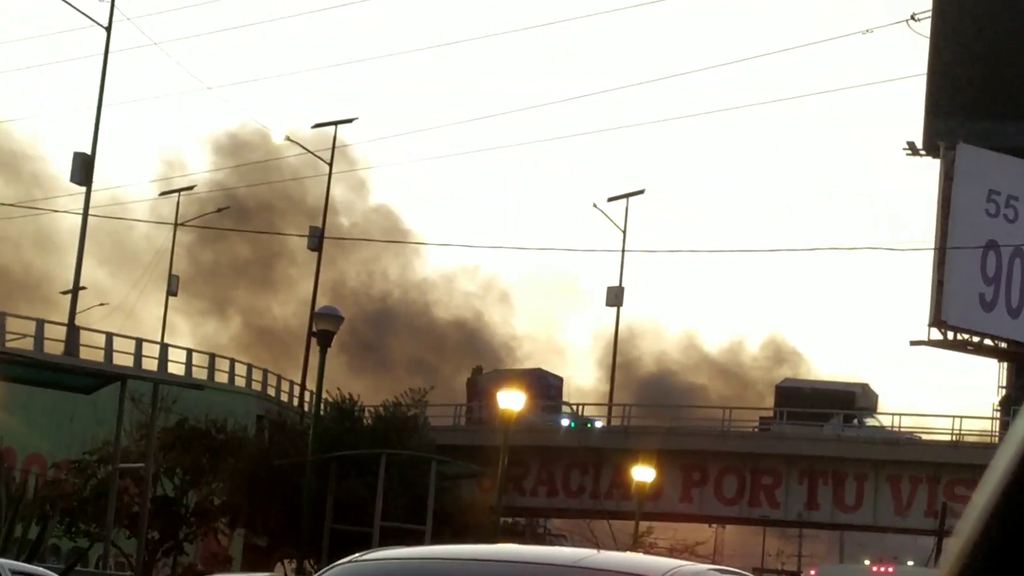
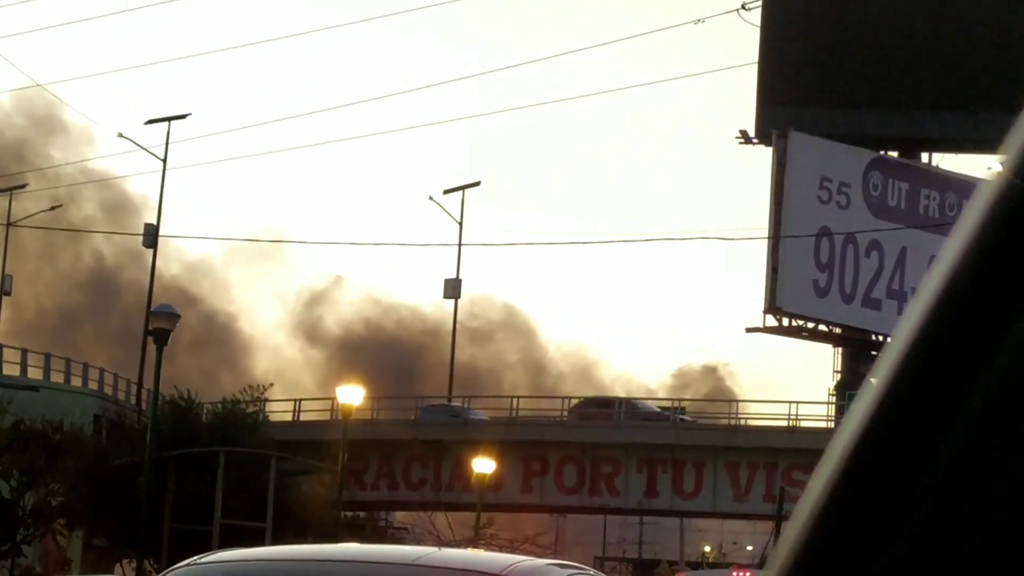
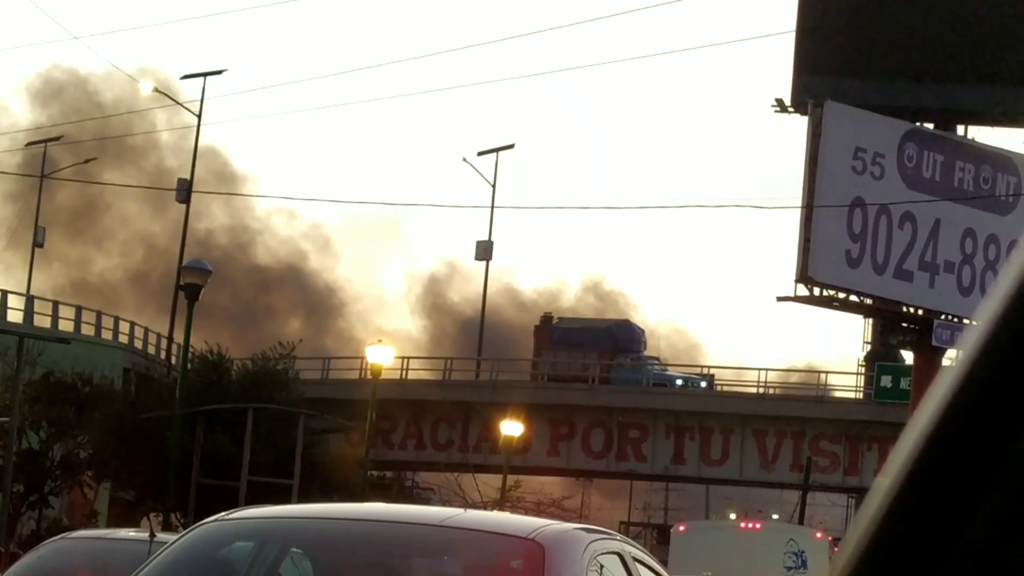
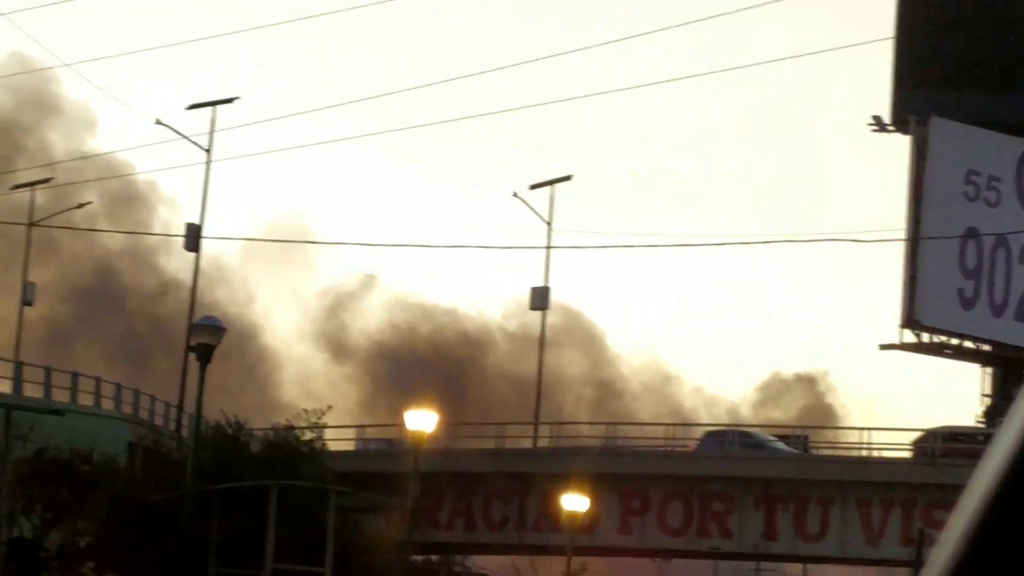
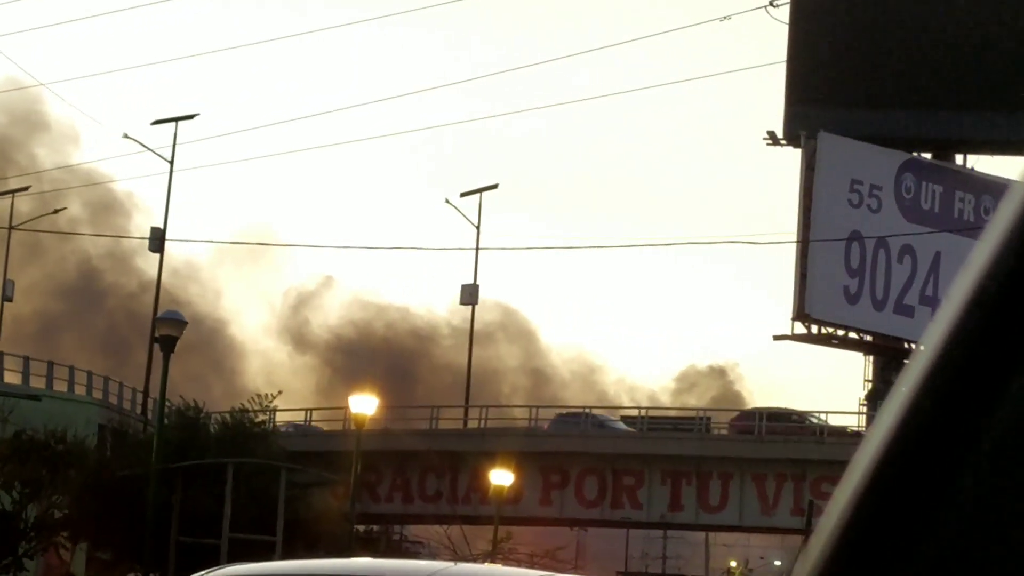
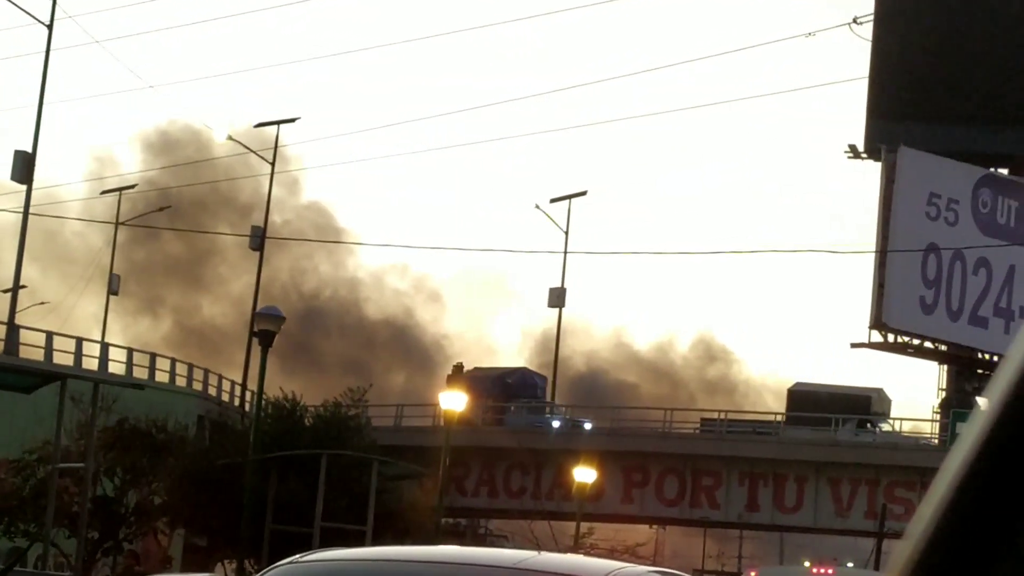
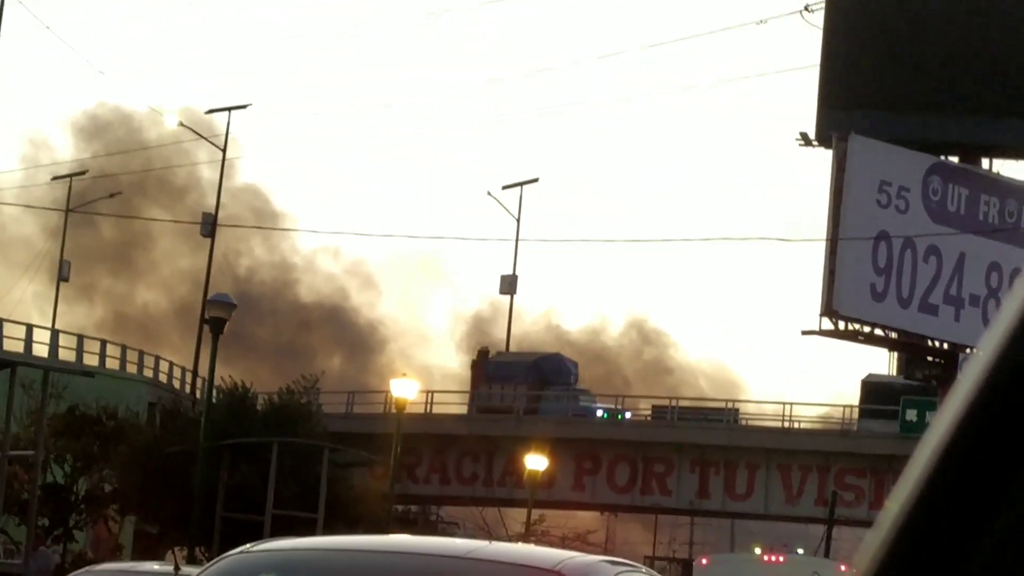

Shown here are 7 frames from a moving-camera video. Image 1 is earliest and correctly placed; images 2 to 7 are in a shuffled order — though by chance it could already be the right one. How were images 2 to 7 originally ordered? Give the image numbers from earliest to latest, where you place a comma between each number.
6, 7, 3, 2, 5, 4
